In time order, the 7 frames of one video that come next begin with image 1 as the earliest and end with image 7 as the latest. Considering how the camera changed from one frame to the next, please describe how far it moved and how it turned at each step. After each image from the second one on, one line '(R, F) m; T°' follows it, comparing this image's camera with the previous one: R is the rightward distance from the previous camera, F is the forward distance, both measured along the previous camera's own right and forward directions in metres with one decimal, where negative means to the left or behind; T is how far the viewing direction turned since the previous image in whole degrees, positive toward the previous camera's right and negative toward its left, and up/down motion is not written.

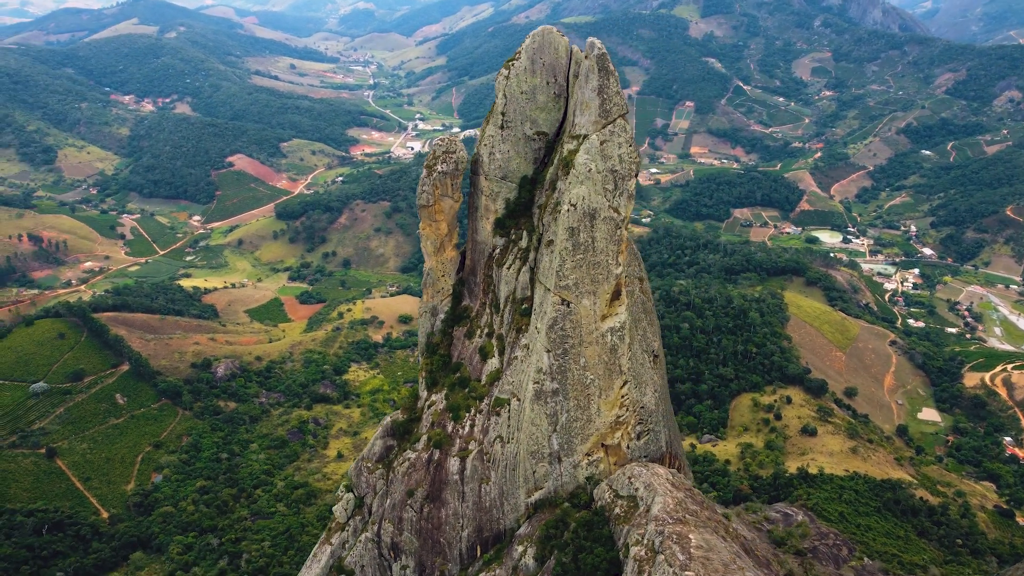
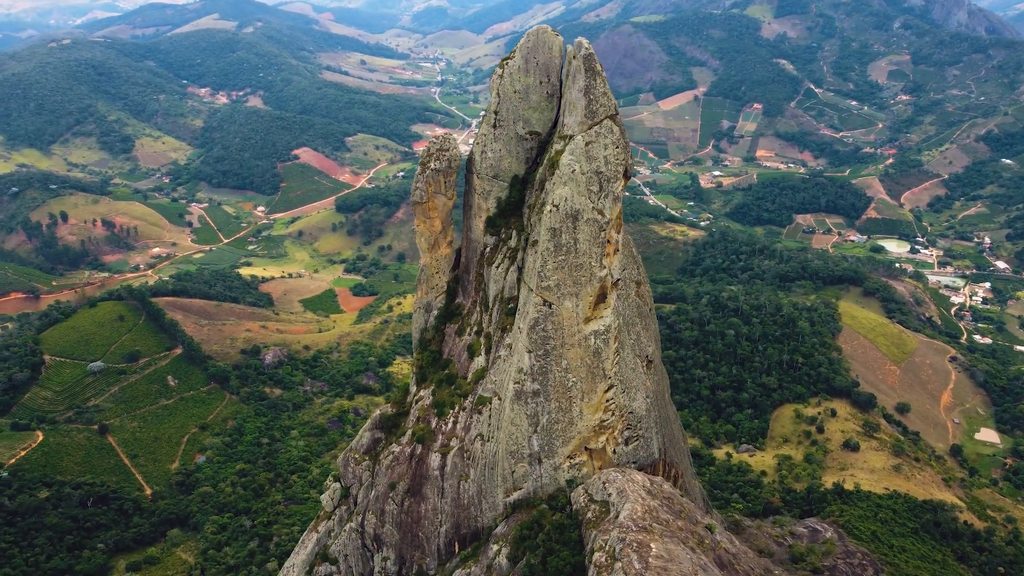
(+2.1, +0.1) m; -5°
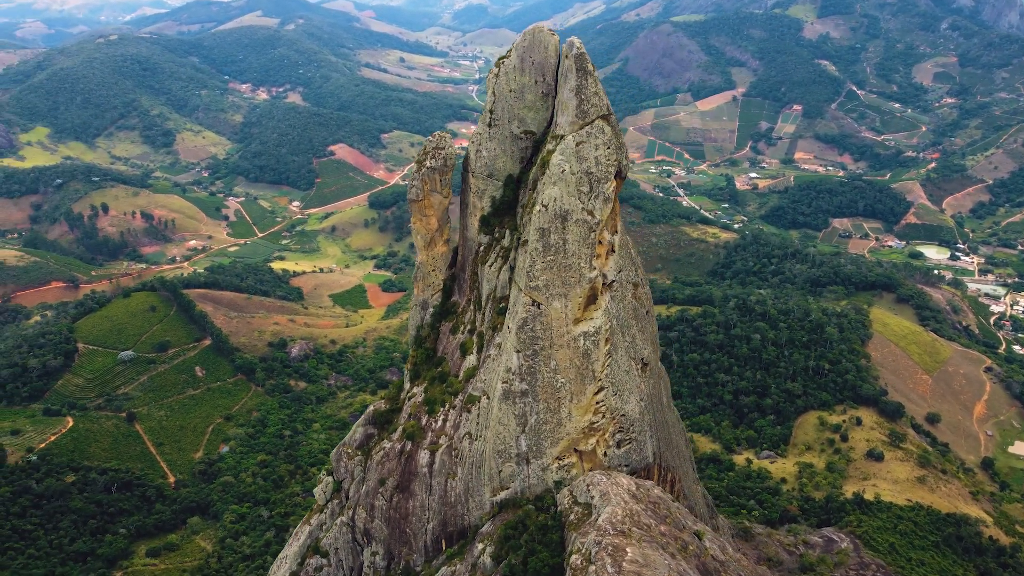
(+1.2, +0.1) m; -3°
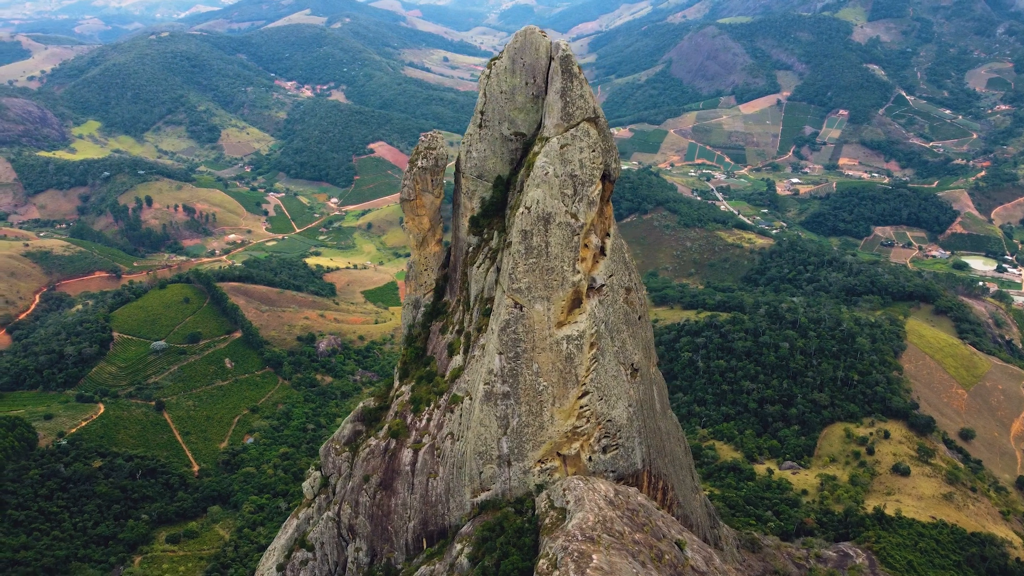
(+1.5, +0.1) m; -3°
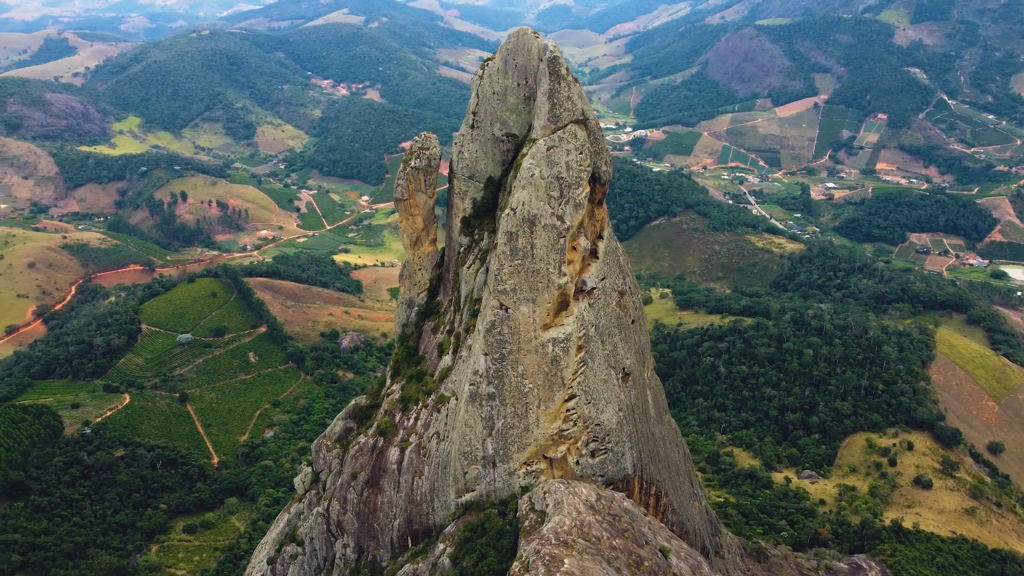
(+1.2, +0.1) m; -2°
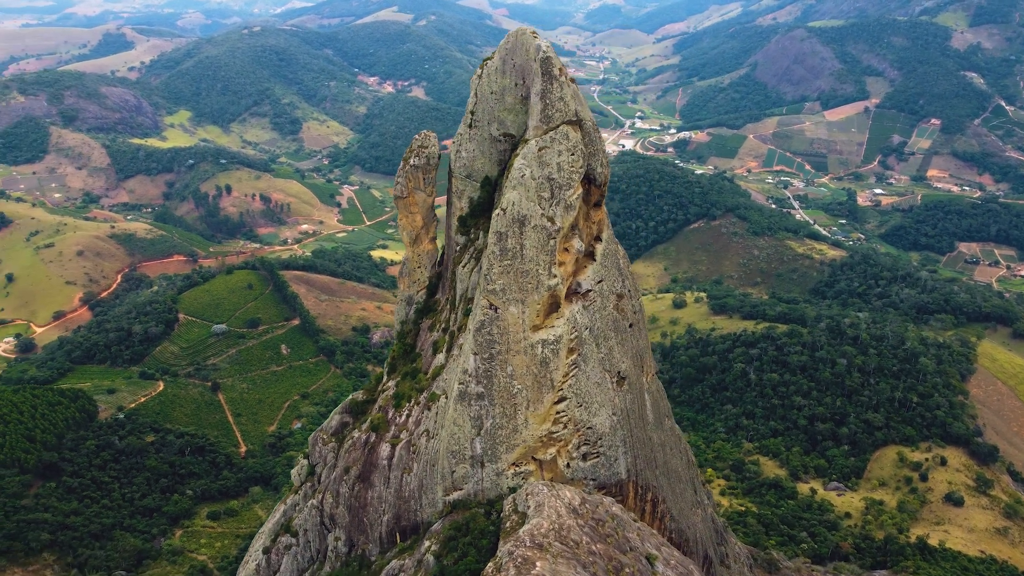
(+1.4, +0.1) m; -3°
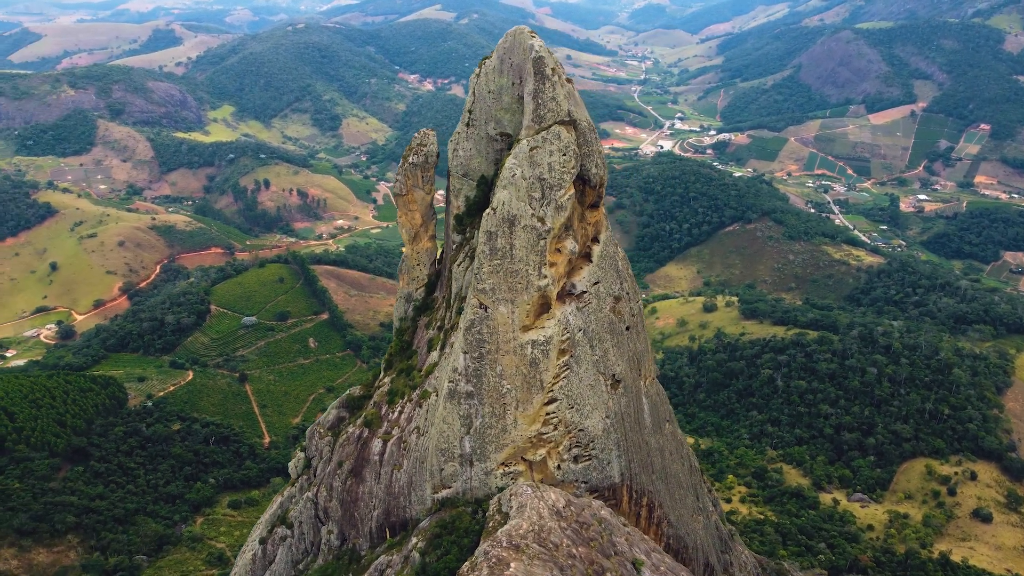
(+1.2, +0.1) m; -3°
